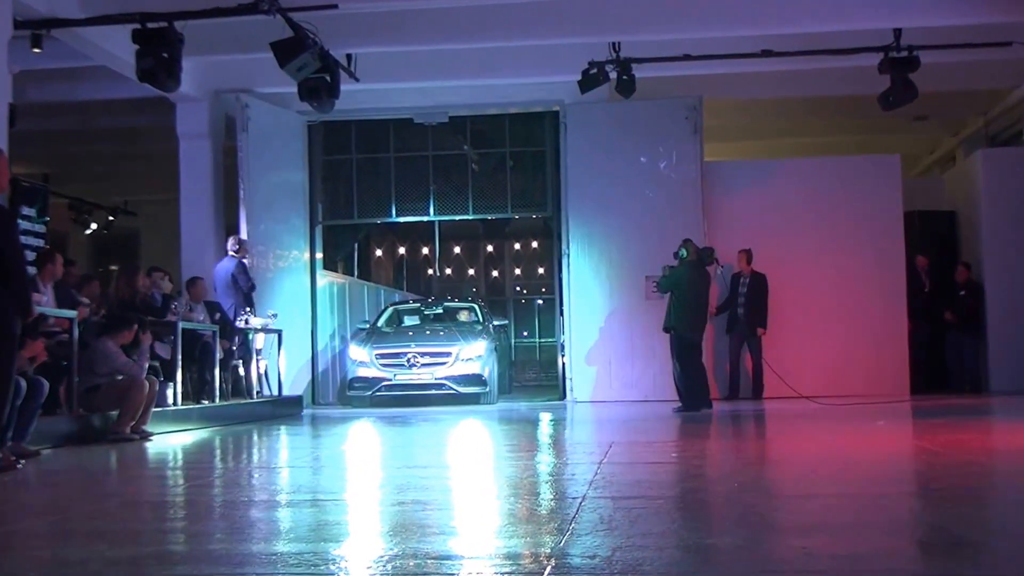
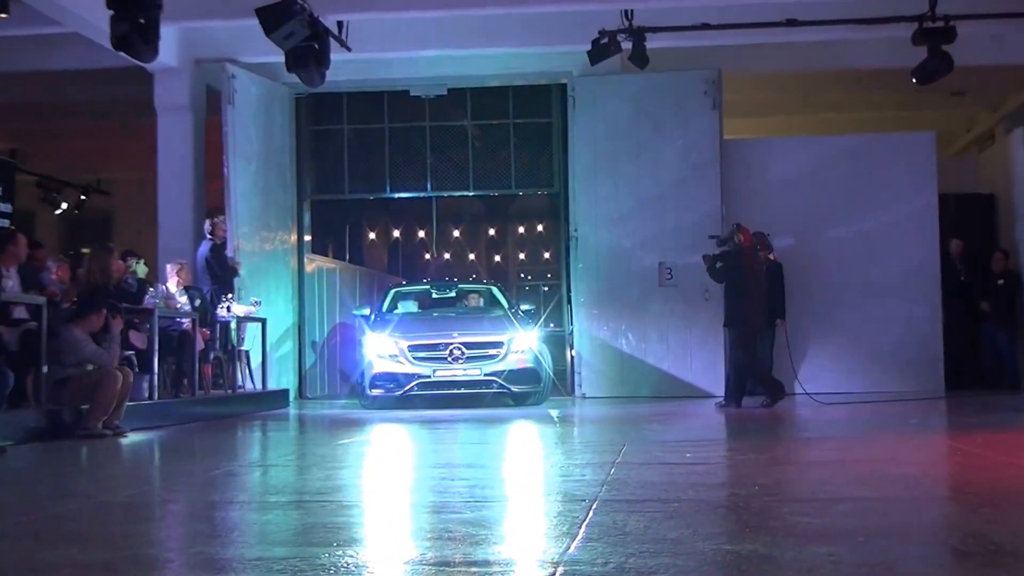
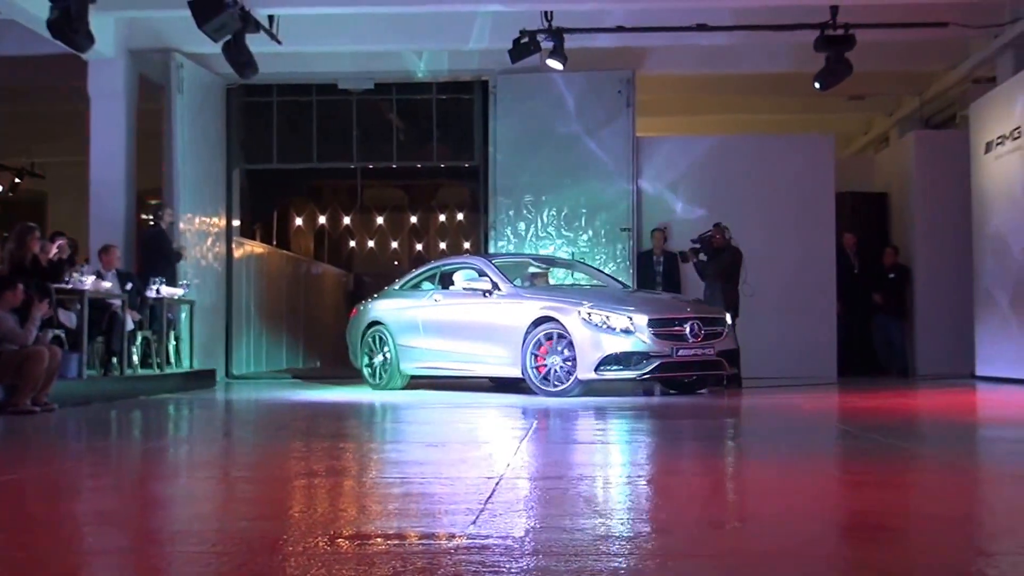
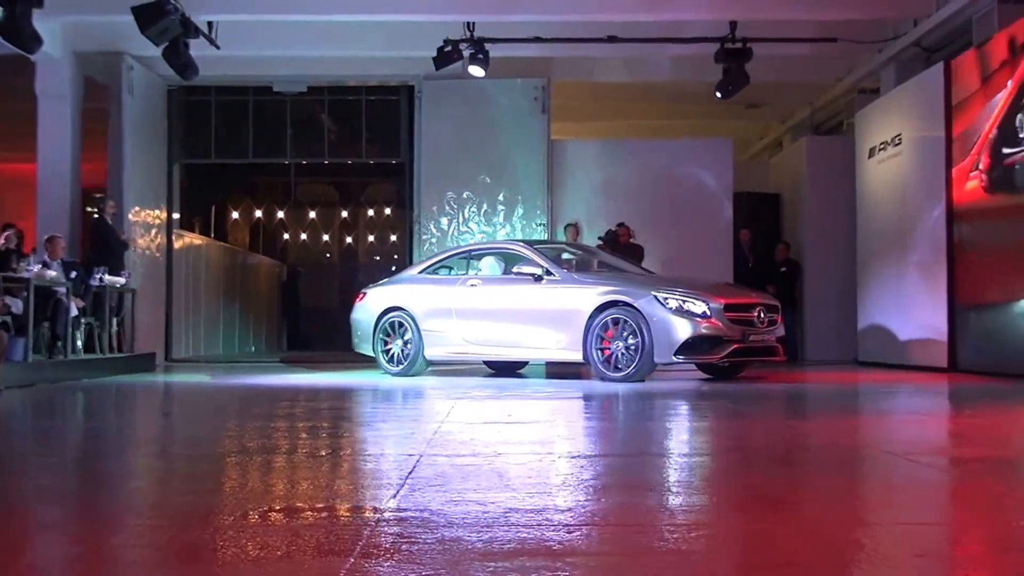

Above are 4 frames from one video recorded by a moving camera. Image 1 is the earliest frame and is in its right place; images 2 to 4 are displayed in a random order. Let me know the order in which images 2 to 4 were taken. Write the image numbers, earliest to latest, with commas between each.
2, 3, 4
